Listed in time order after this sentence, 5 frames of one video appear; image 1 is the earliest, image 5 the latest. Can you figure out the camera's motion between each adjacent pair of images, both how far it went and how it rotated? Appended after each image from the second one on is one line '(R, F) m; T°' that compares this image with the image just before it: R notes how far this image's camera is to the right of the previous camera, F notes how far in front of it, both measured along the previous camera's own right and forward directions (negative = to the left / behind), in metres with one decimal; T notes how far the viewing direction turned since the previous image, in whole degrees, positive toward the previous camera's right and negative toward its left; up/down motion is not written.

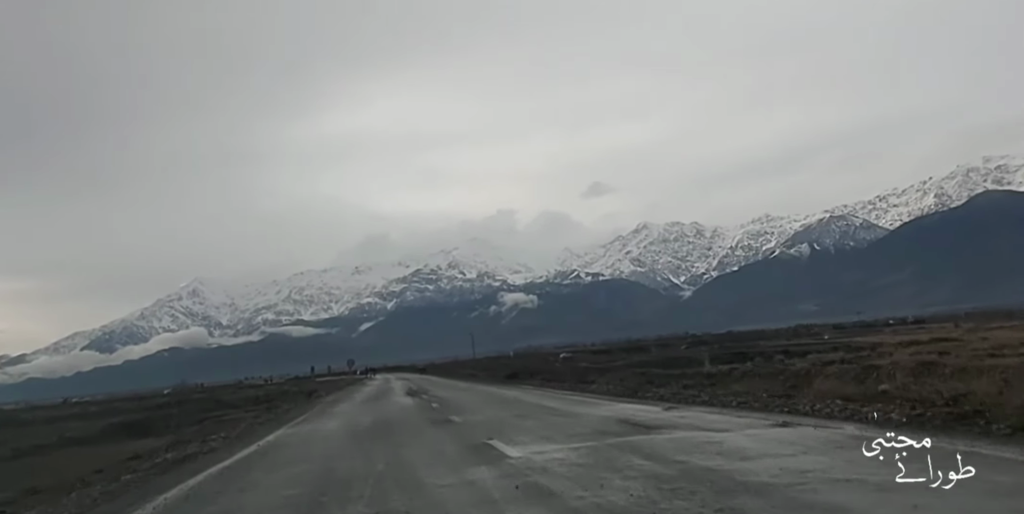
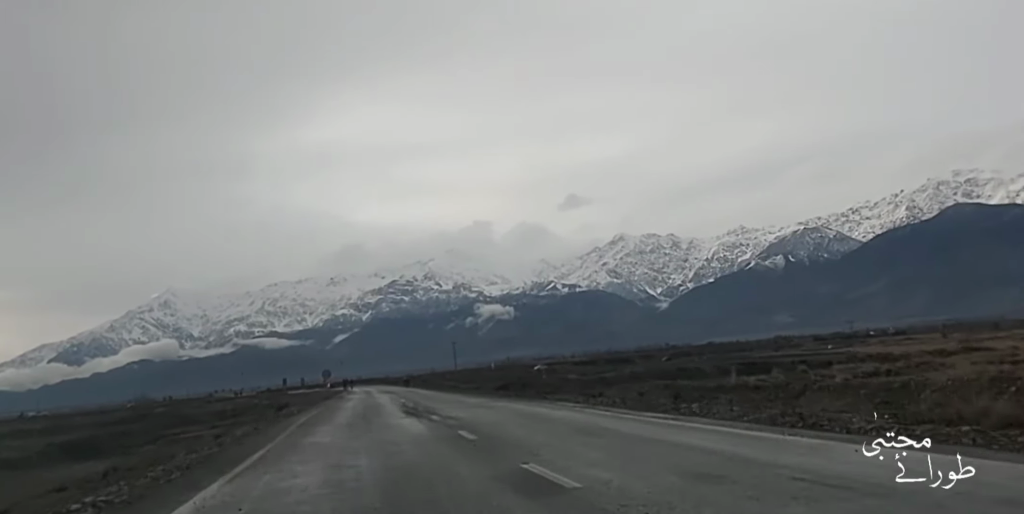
(-0.6, +0.4) m; +2°
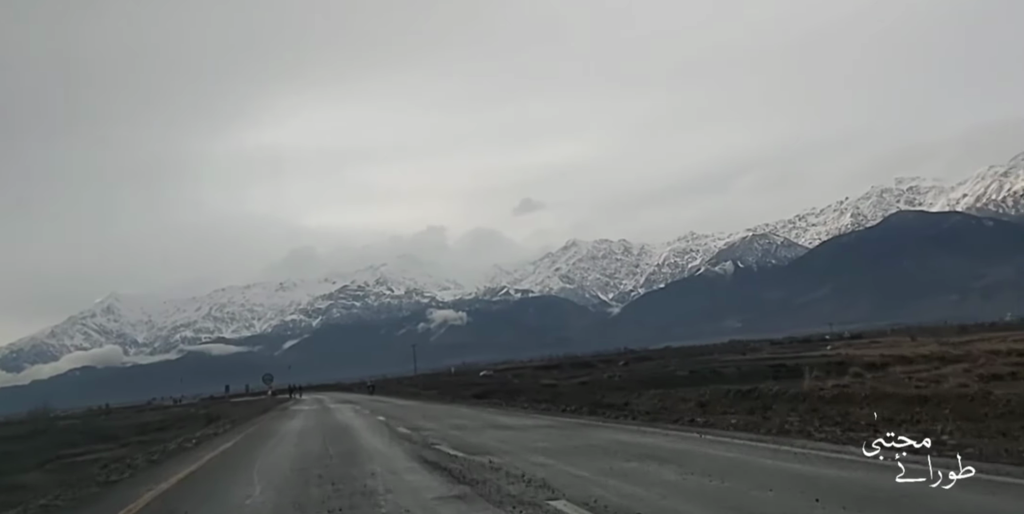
(-1.2, +0.1) m; +4°
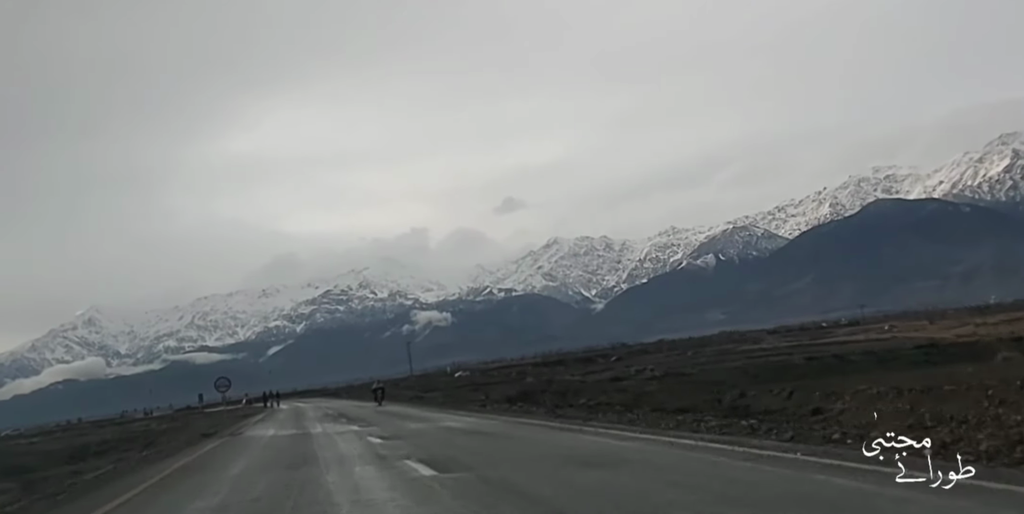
(+1.0, -0.1) m; +1°
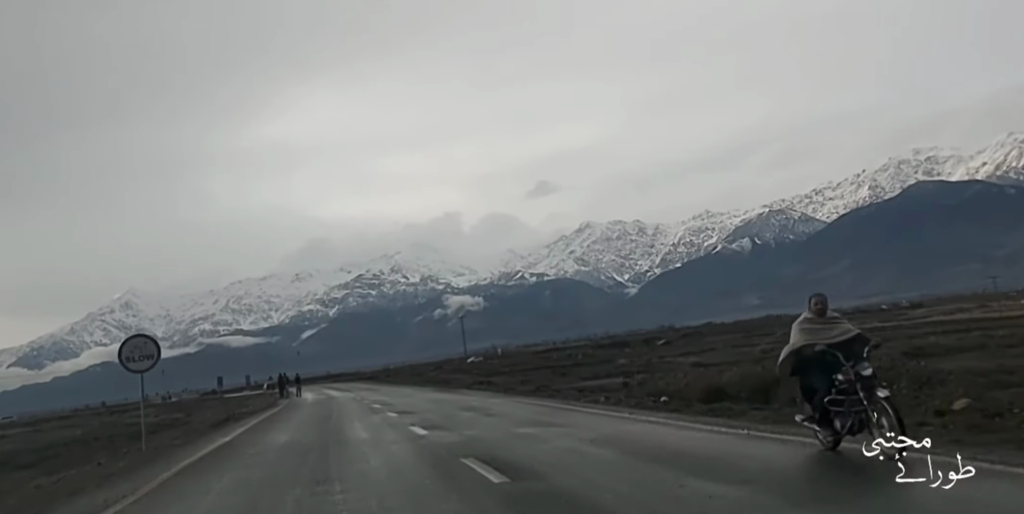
(0.0, +0.6) m; -2°
